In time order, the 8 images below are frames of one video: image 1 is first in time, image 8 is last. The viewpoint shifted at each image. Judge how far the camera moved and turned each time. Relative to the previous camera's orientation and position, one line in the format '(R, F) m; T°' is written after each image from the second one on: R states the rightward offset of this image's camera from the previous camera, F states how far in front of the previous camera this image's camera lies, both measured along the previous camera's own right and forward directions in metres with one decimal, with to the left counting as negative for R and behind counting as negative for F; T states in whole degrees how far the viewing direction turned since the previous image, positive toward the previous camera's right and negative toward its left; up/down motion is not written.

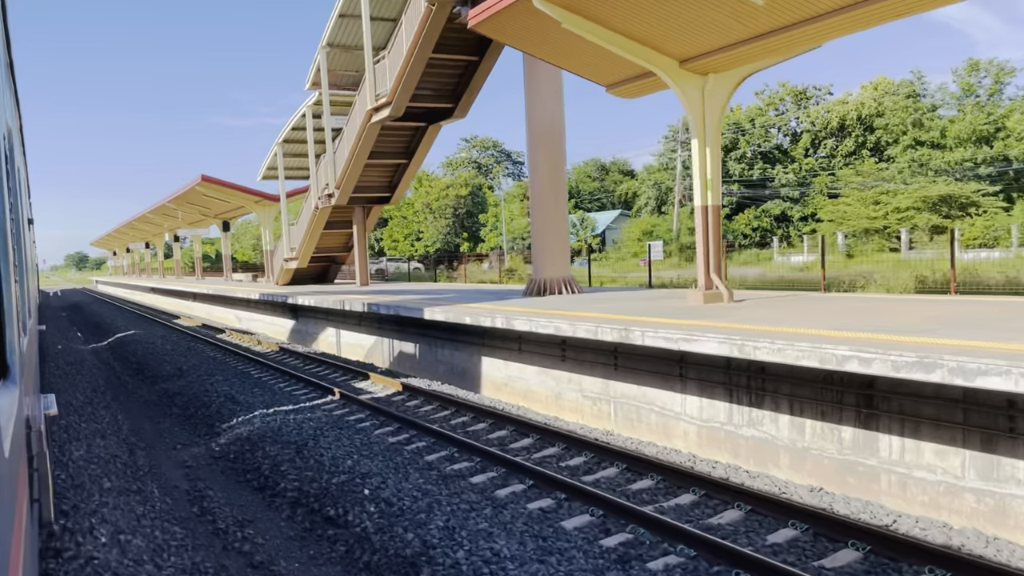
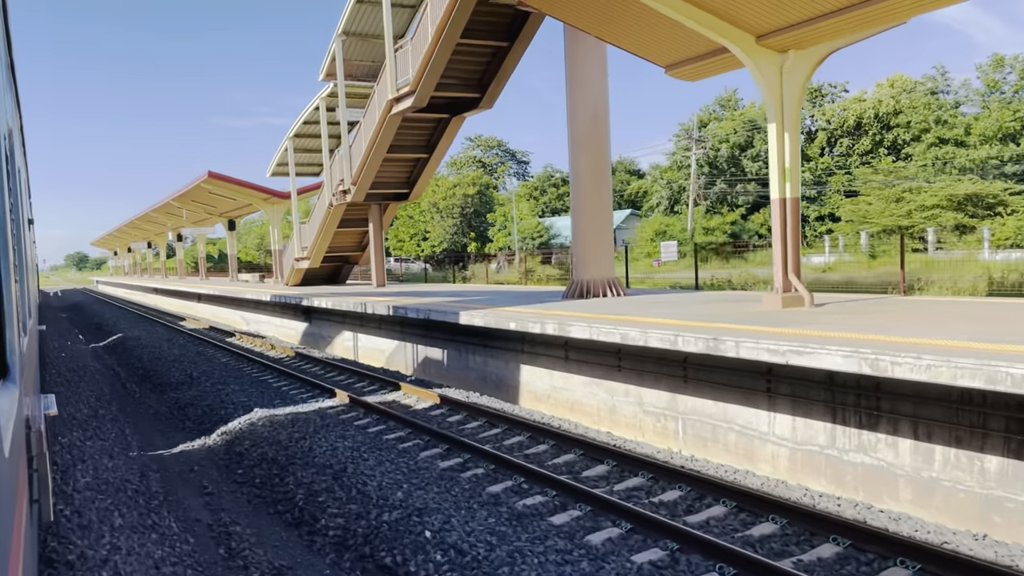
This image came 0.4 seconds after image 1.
(-0.5, +0.9) m; 0°
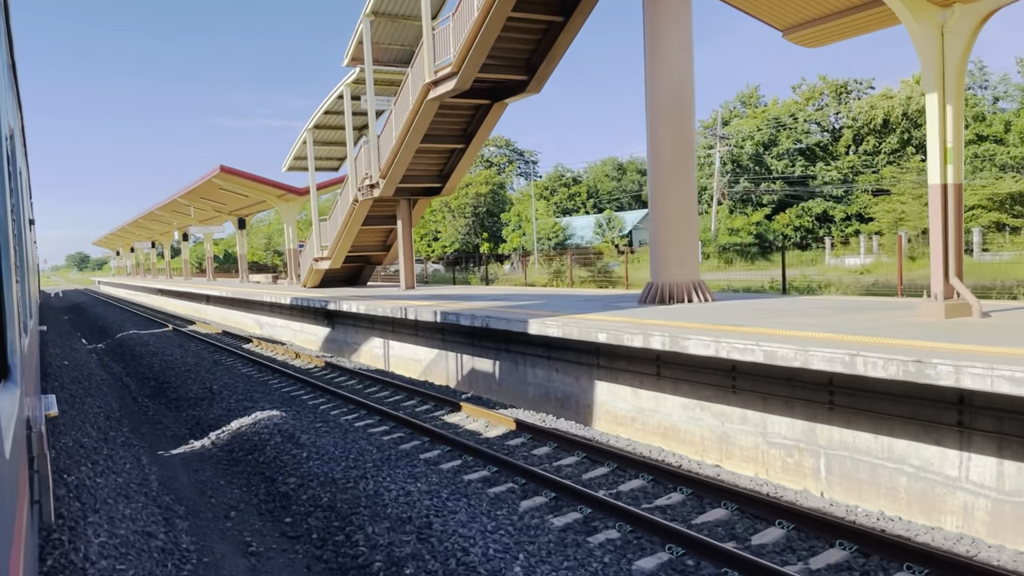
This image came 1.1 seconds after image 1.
(-0.7, +1.4) m; 0°
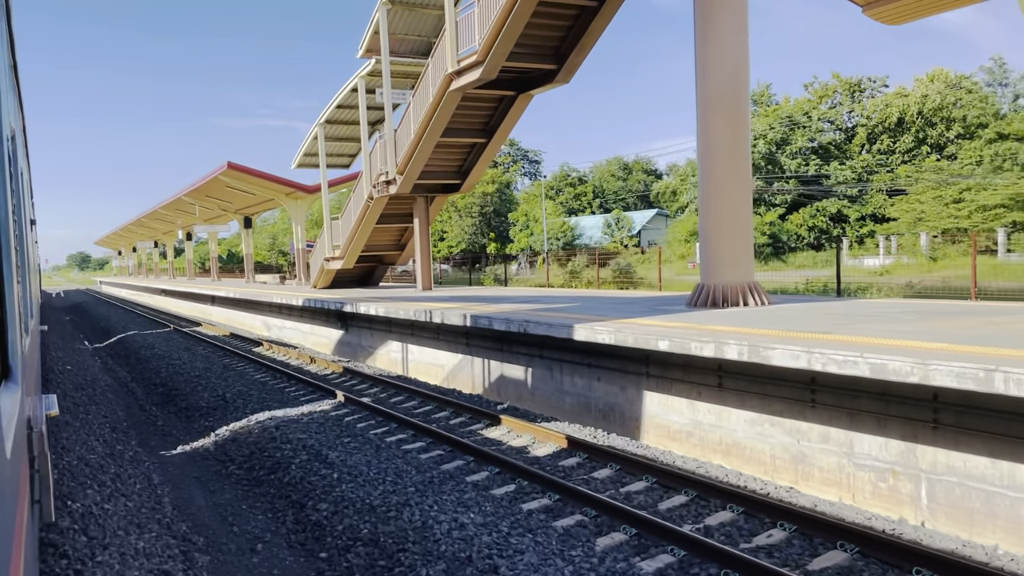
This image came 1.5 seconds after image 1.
(-0.4, +0.7) m; 0°
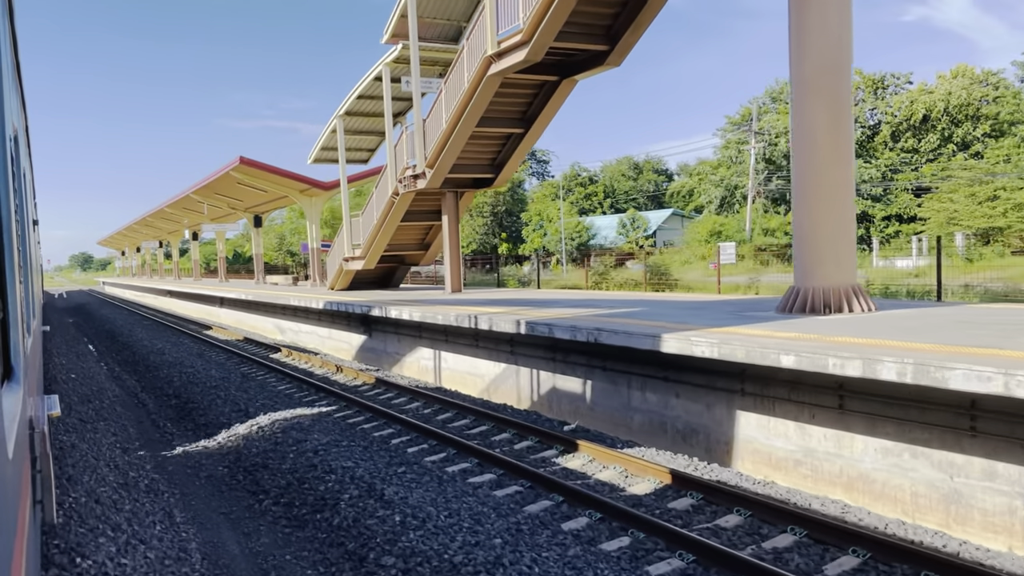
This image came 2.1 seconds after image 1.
(-0.6, +1.1) m; 0°
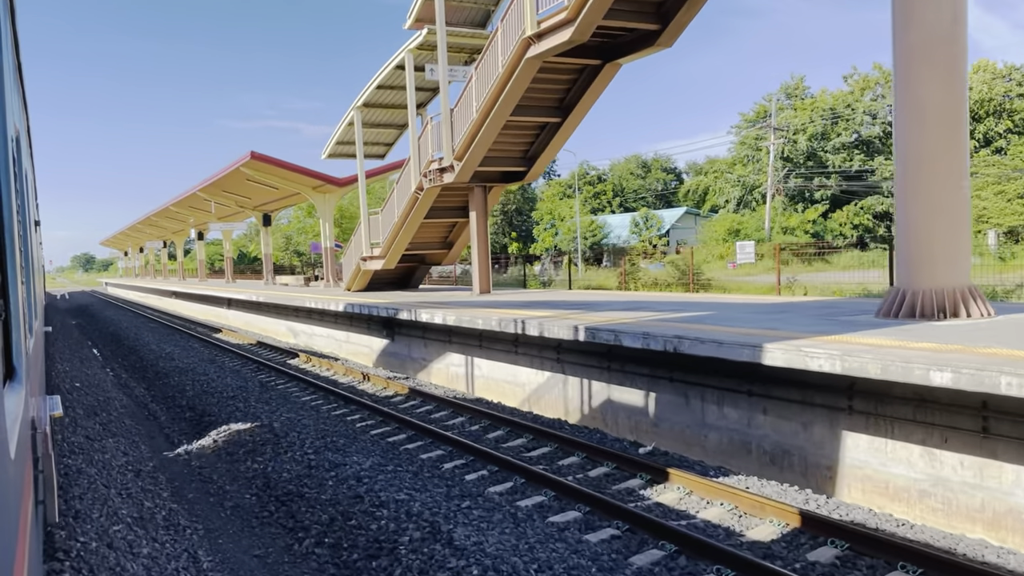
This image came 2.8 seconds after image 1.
(-0.5, +1.0) m; 0°
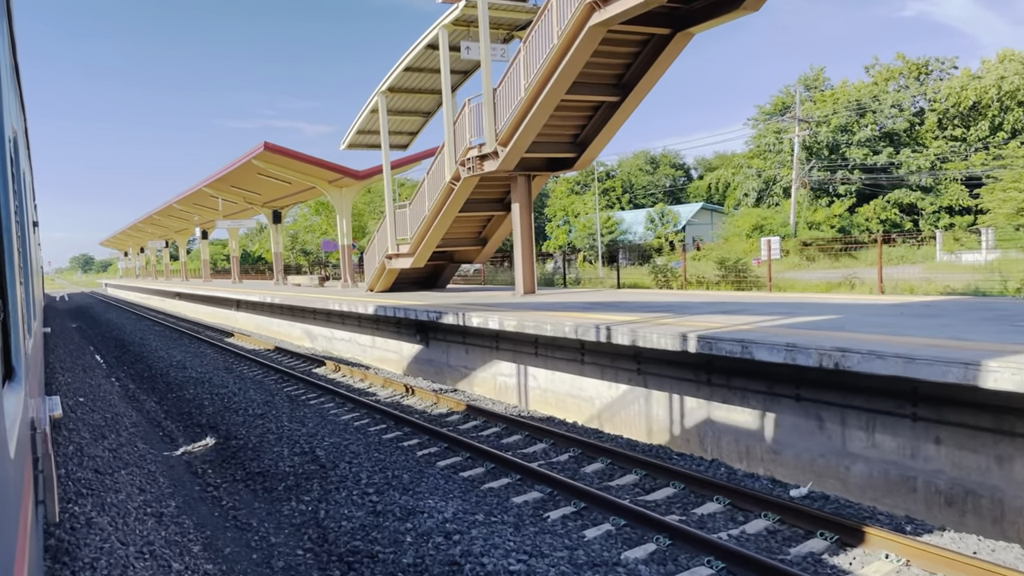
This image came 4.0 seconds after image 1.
(-0.7, +1.4) m; 0°
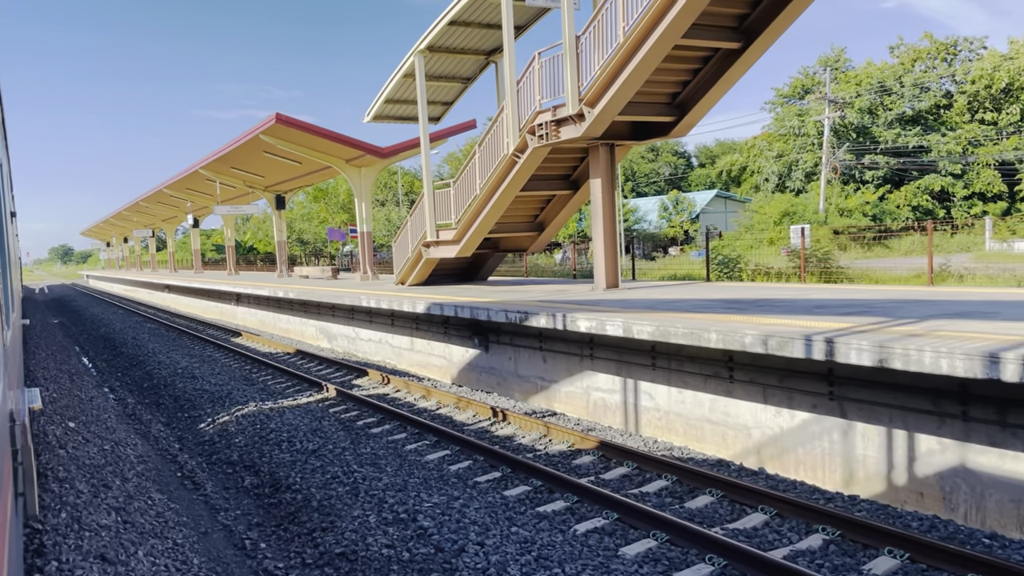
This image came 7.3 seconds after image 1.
(-1.1, +2.3) m; +1°
